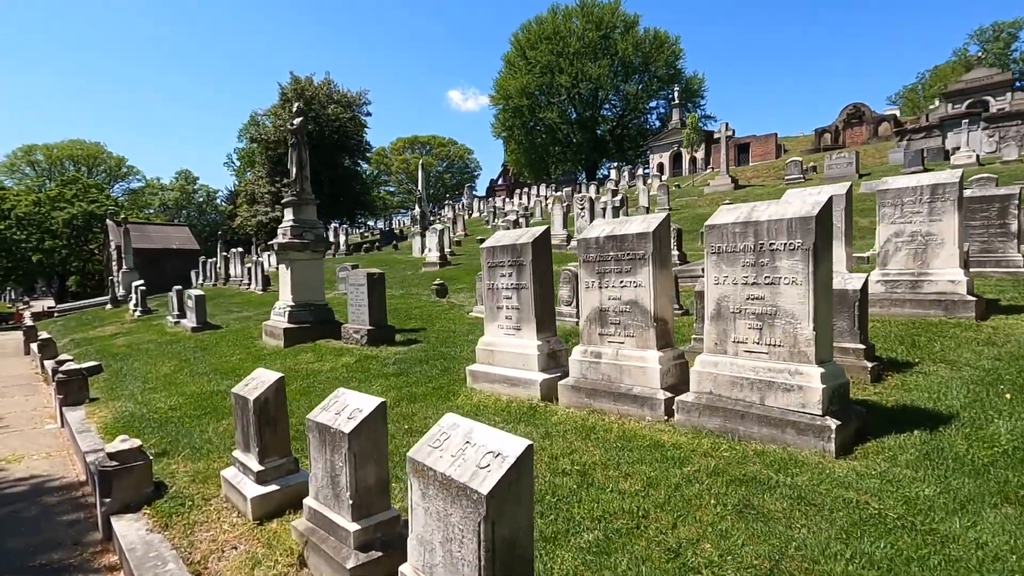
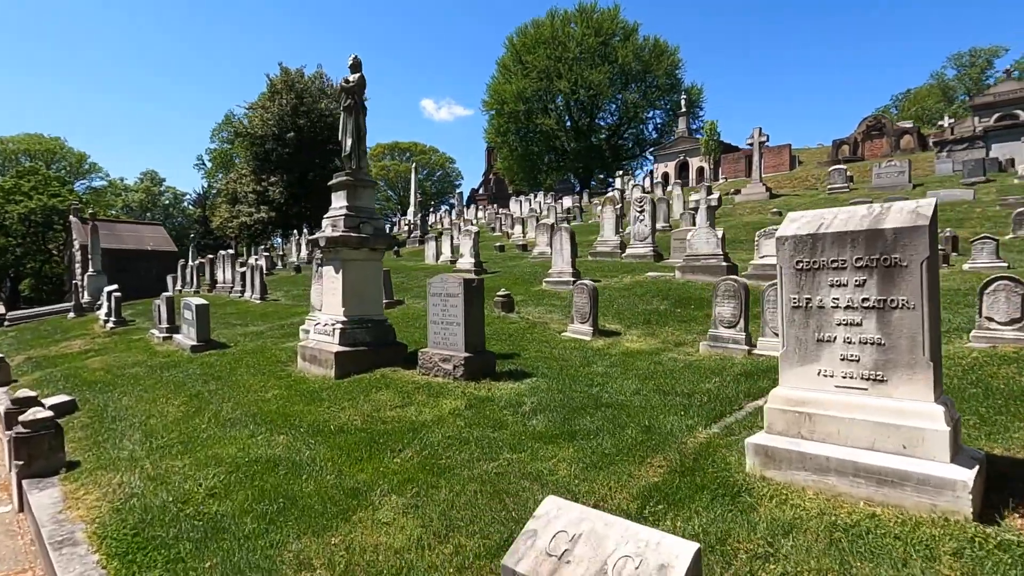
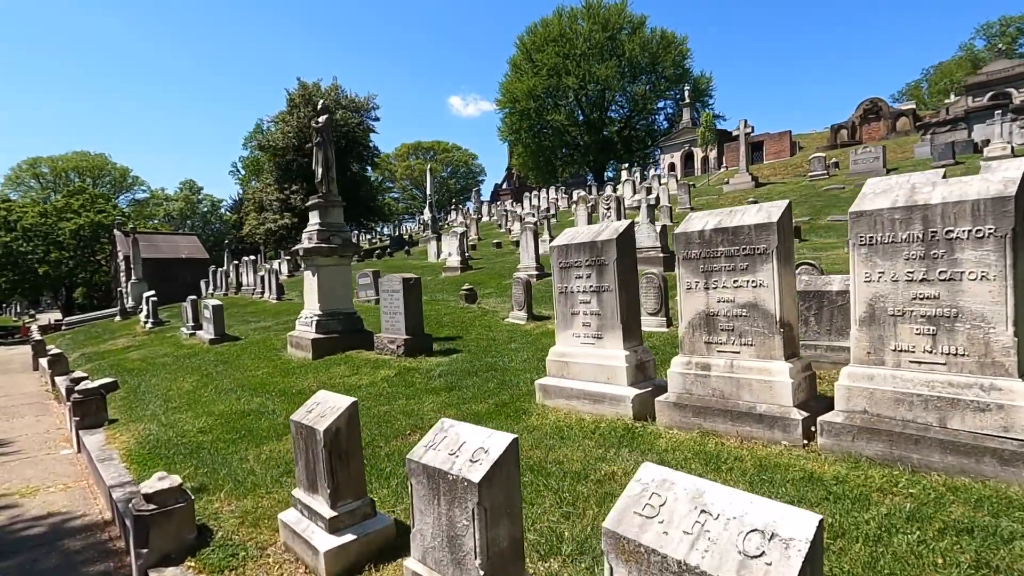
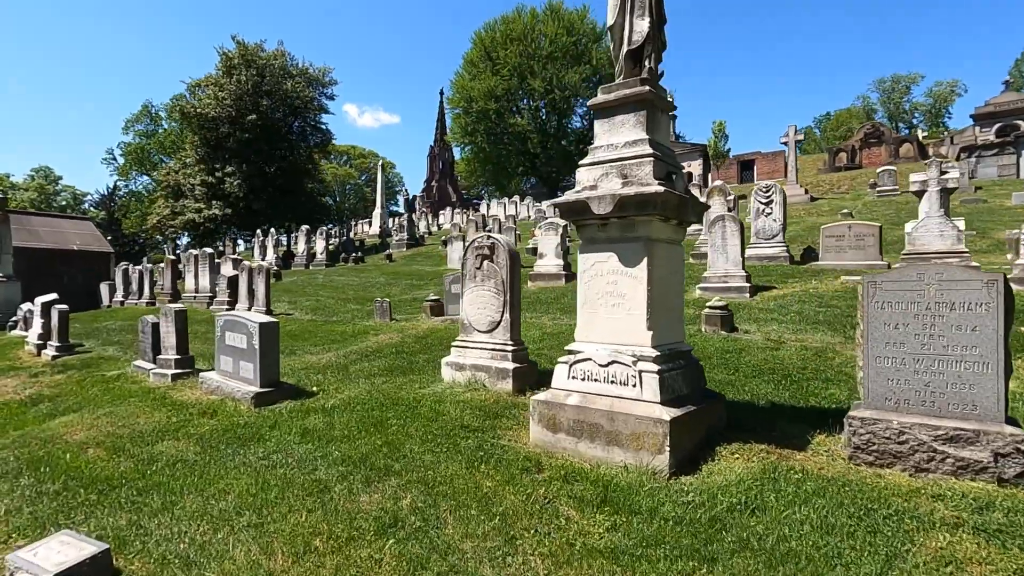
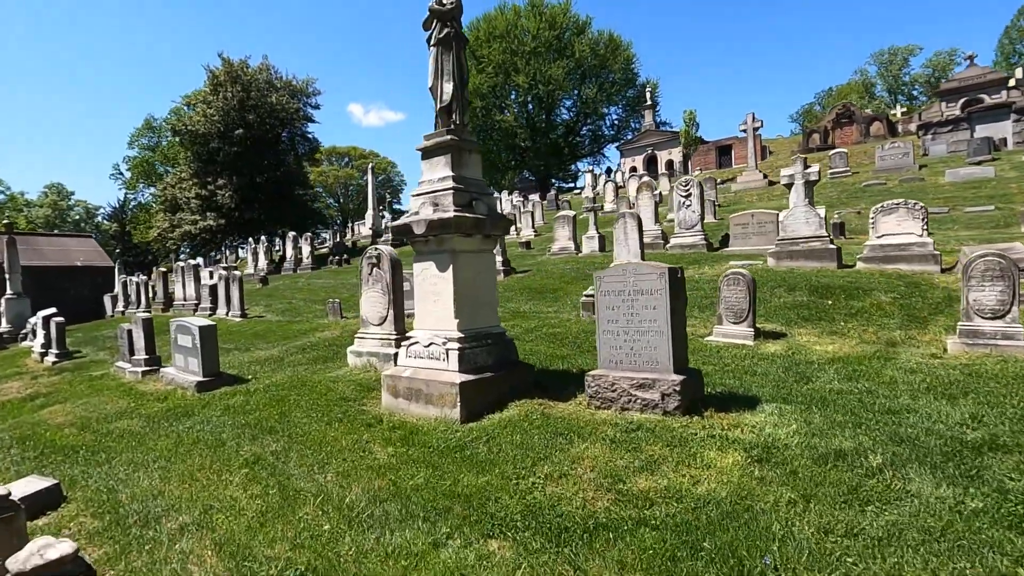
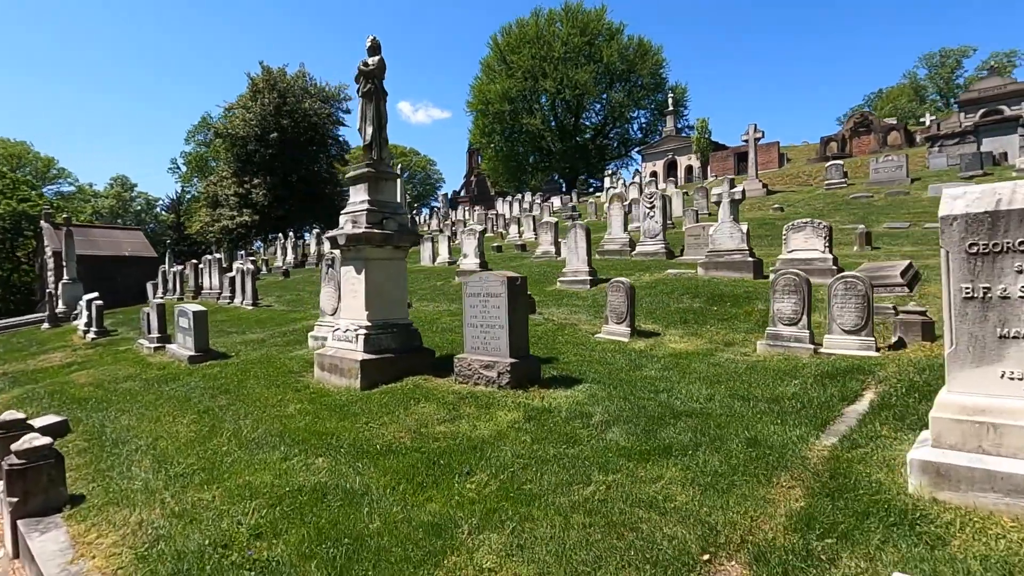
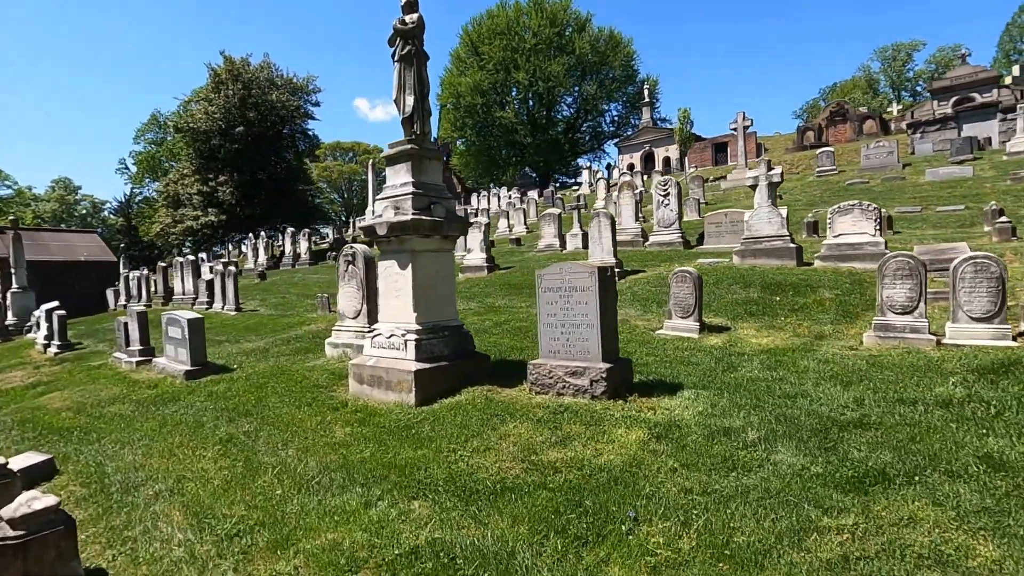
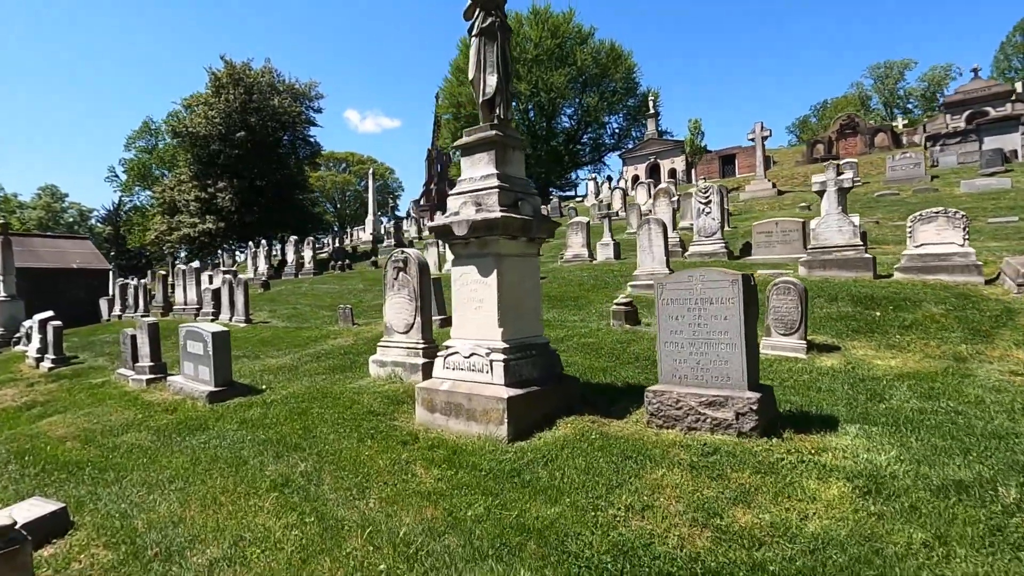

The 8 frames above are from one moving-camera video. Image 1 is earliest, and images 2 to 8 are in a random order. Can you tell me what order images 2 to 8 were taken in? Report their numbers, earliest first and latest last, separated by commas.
3, 2, 6, 7, 5, 8, 4
